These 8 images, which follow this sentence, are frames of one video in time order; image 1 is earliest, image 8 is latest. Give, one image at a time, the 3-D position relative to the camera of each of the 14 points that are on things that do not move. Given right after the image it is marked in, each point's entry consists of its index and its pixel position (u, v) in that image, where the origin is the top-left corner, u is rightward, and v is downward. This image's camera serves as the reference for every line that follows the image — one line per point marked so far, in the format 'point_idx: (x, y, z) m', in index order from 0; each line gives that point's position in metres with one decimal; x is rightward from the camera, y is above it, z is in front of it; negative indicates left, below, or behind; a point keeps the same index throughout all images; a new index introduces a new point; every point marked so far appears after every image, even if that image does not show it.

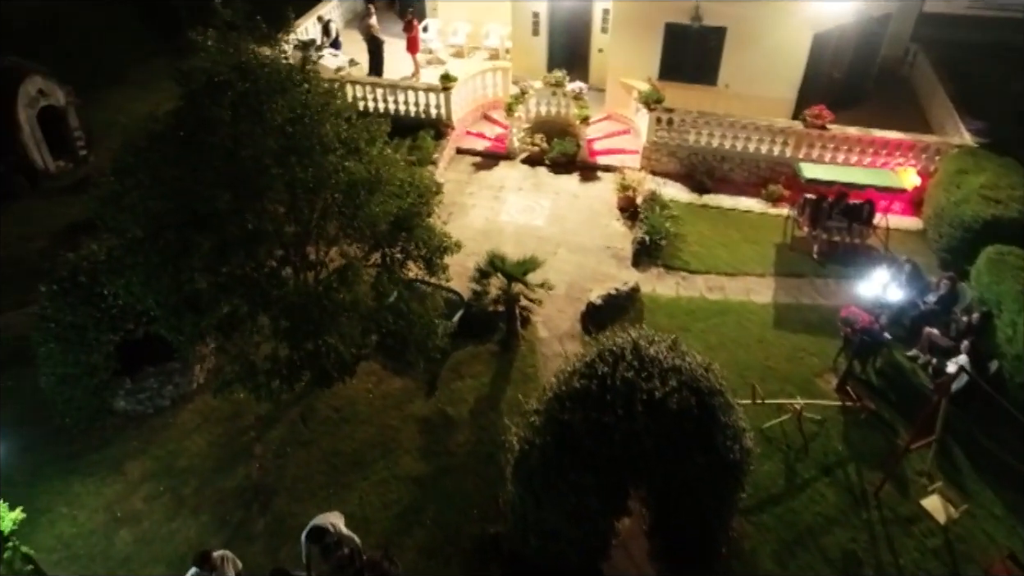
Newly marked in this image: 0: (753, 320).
0: (+4.5, -0.6, +13.4) m
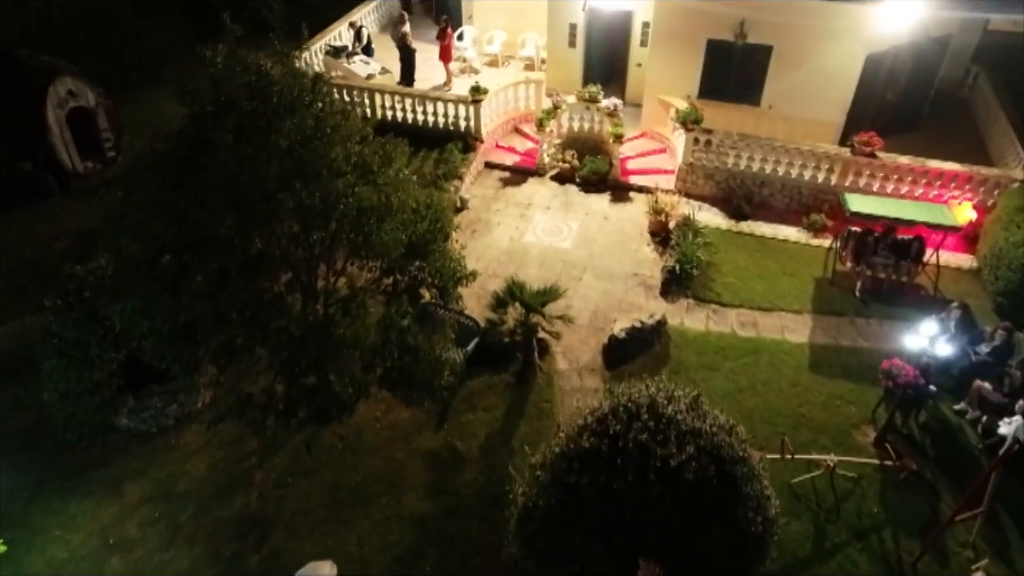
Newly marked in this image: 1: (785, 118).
0: (+4.8, -1.3, +12.5) m
1: (+6.2, +3.8, +16.3) m
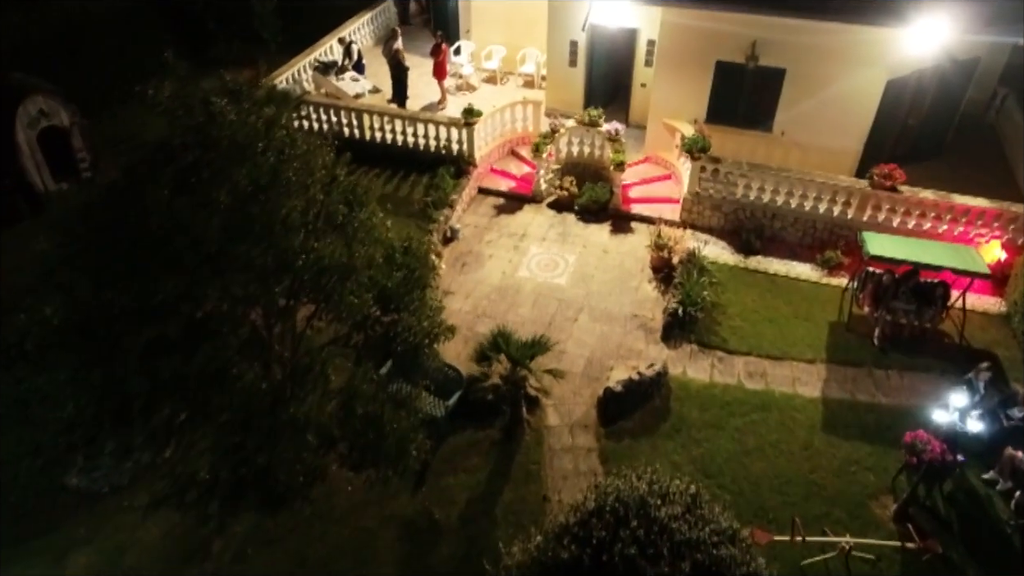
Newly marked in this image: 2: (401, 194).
0: (+4.6, -2.1, +11.5) m
1: (+6.1, +3.0, +15.2) m
2: (-2.4, +2.1, +15.9) m
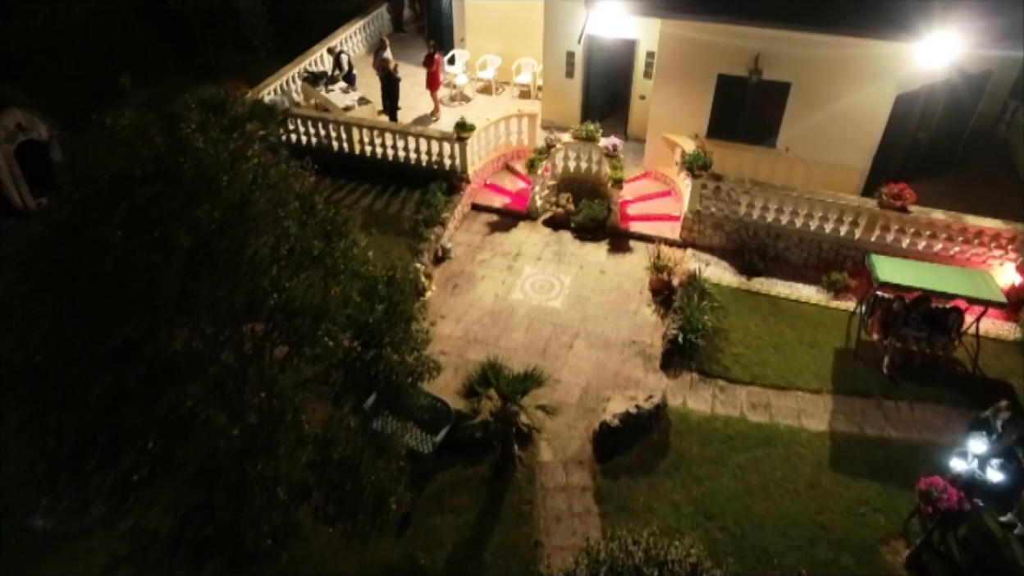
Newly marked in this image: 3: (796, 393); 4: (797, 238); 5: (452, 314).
0: (+4.4, -2.6, +10.9) m
1: (+5.9, +2.6, +14.6) m
2: (-2.6, +1.6, +15.3) m
3: (+4.7, -1.7, +11.9) m
4: (+5.6, +1.0, +14.1) m
5: (-1.1, -0.5, +13.4) m
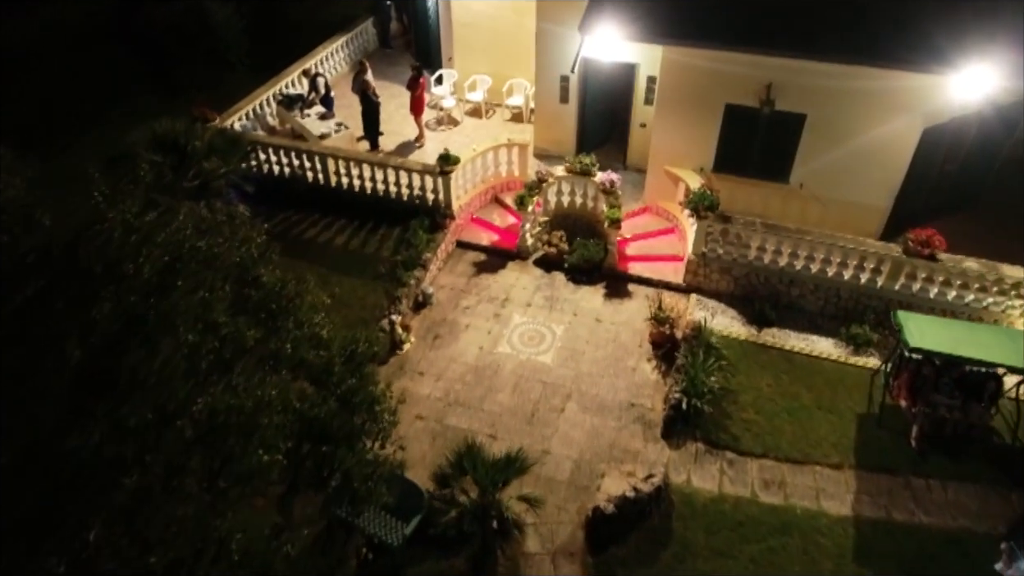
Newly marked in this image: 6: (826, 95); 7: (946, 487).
0: (+4.2, -3.5, +9.6) m
1: (+5.7, +1.6, +13.3) m
2: (-2.8, +0.7, +14.1) m
3: (+4.5, -2.7, +10.6) m
4: (+5.3, +0.1, +12.8) m
5: (-1.4, -1.4, +12.2) m
6: (+5.3, +3.3, +12.1) m
7: (+6.3, -2.9, +10.4) m
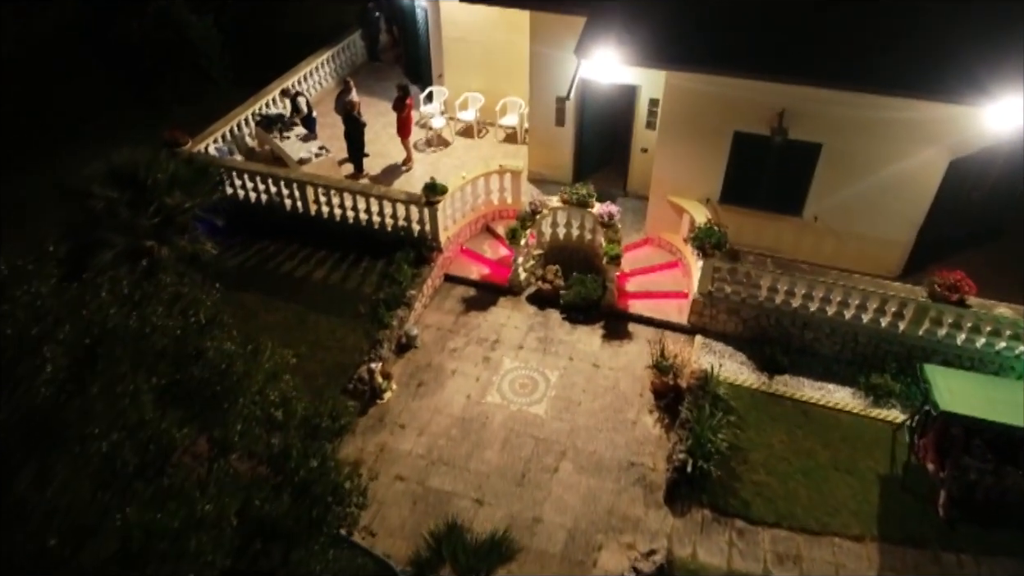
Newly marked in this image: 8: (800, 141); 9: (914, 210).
0: (+4.0, -4.2, +8.6) m
1: (+5.5, +0.9, +12.3) m
2: (-3.0, 0.0, +13.1) m
3: (+4.3, -3.4, +9.6) m
4: (+5.2, -0.6, +11.8) m
5: (-1.5, -2.1, +11.2) m
6: (+5.1, +2.5, +11.1) m
7: (+6.1, -3.6, +9.4) m
8: (+4.6, +2.3, +11.5) m
9: (+6.5, +1.3, +11.6) m
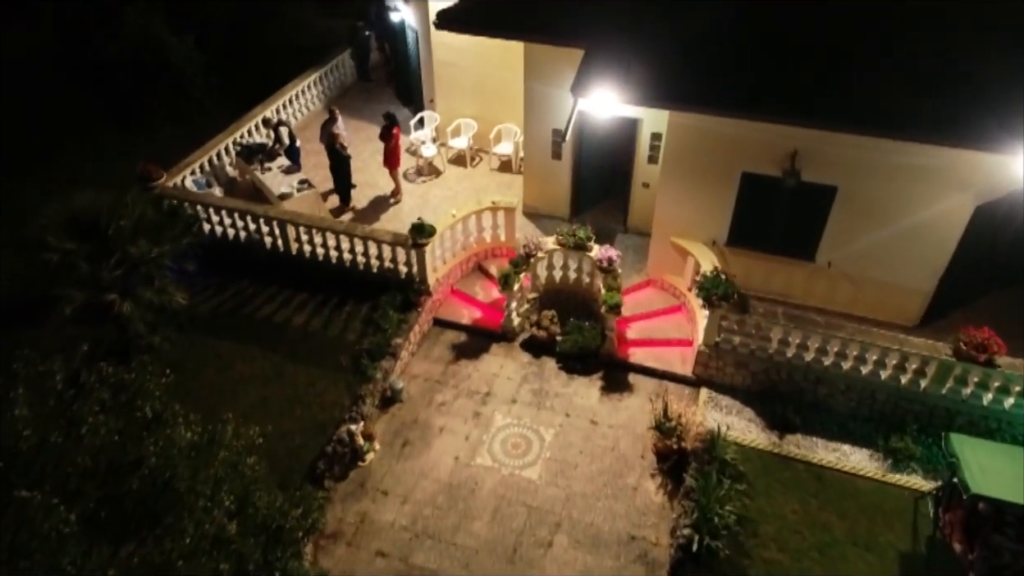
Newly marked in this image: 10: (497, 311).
0: (+3.9, -5.0, +7.8) m
1: (+5.4, +0.1, +11.5) m
2: (-3.1, -0.8, +12.3) m
3: (+4.2, -4.2, +8.8) m
4: (+5.1, -1.5, +10.9) m
5: (-1.7, -2.9, +10.4) m
6: (+5.0, +1.7, +10.3) m
7: (+6.0, -4.4, +8.5) m
8: (+4.5, +1.5, +10.7) m
9: (+6.4, +0.4, +10.8) m
10: (-0.3, -0.4, +12.9) m
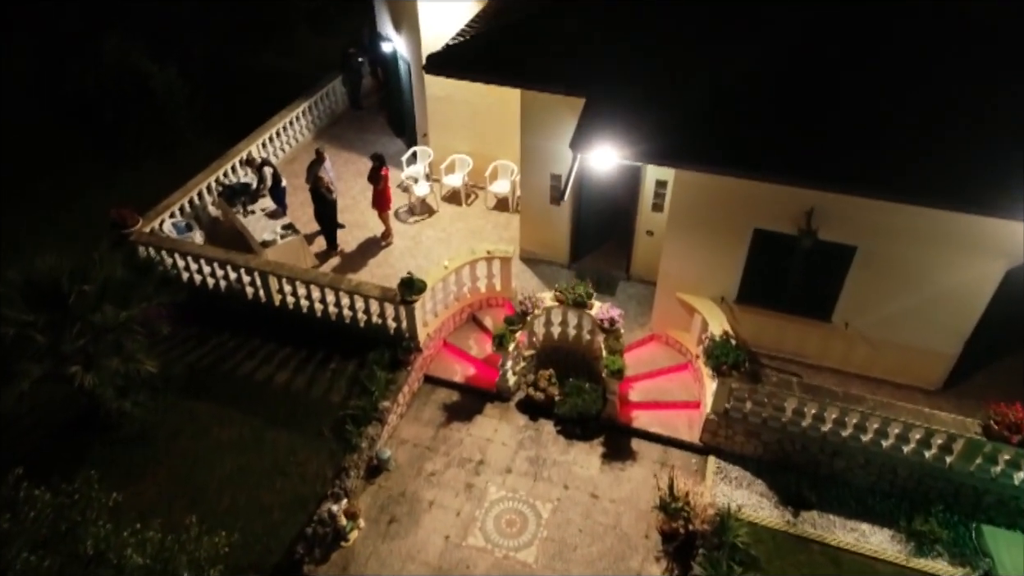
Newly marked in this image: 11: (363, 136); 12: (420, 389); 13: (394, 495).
0: (+3.8, -6.0, +7.1) m
1: (+5.3, -0.8, +10.7) m
2: (-3.2, -1.7, +11.5) m
3: (+4.1, -5.1, +8.1) m
4: (+5.0, -2.4, +10.2) m
5: (-1.7, -3.8, +9.6) m
6: (+4.9, +0.8, +9.5) m
7: (+5.9, -5.3, +7.8) m
8: (+4.4, +0.6, +9.9) m
9: (+6.3, -0.5, +10.0) m
10: (-0.4, -1.3, +12.2) m
11: (-3.6, +3.7, +17.4) m
12: (-1.5, -1.7, +12.0) m
13: (-1.7, -3.0, +10.5) m
